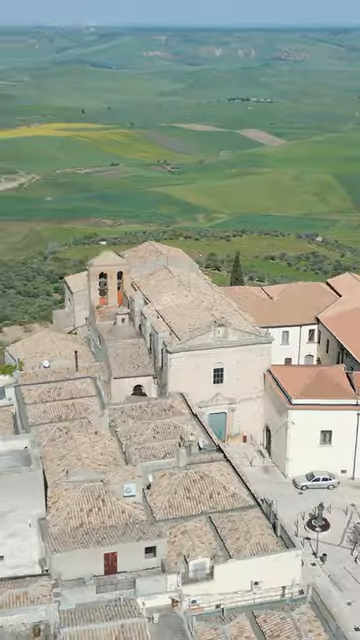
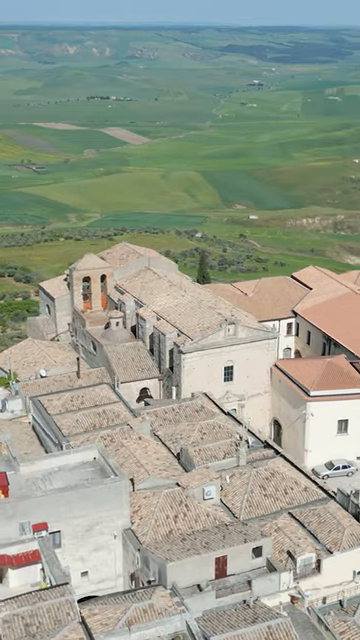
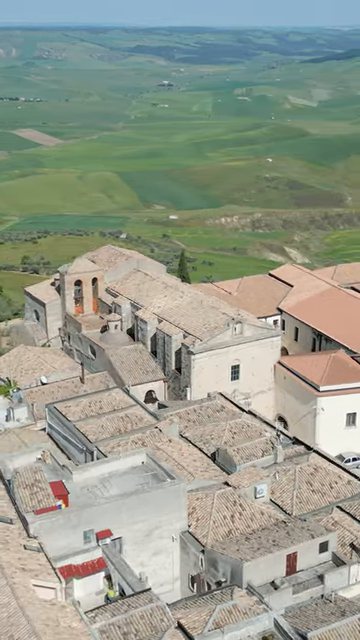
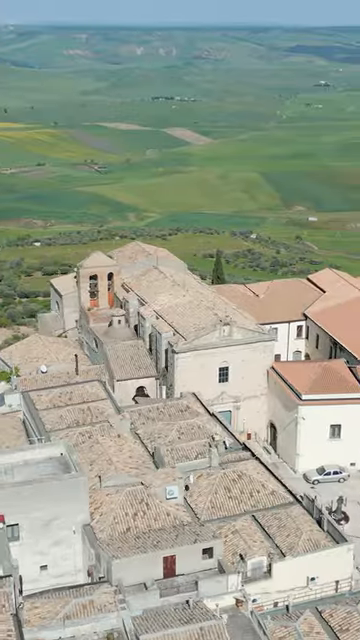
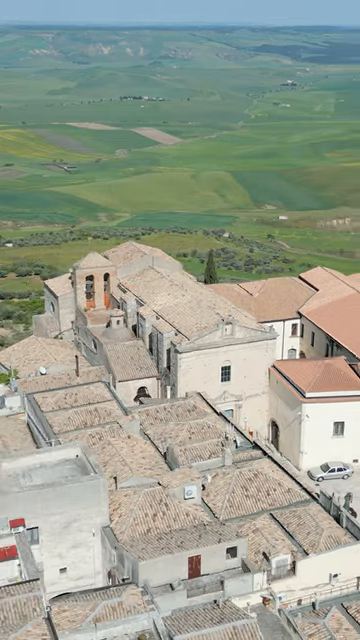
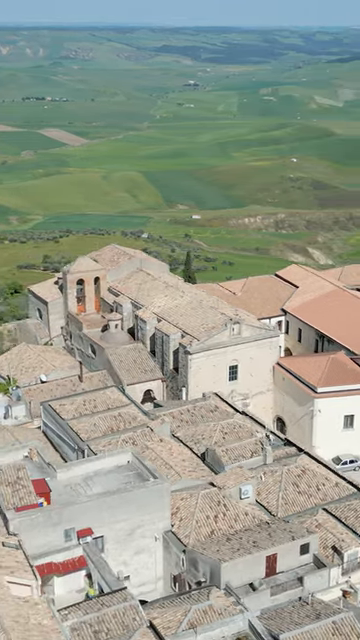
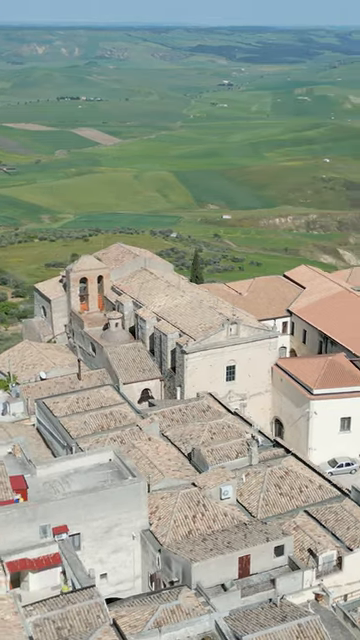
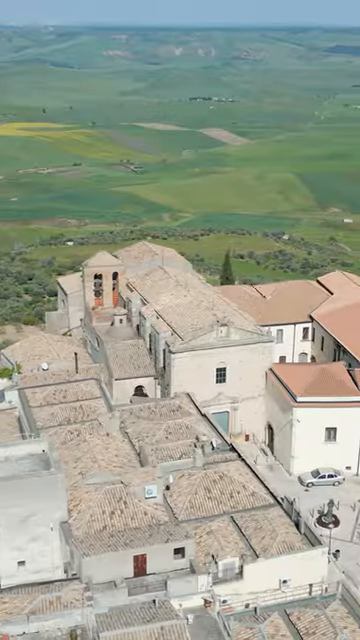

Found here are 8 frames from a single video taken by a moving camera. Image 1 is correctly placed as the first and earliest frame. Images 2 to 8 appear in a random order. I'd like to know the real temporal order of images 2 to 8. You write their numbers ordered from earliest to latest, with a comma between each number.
8, 4, 5, 2, 7, 6, 3
